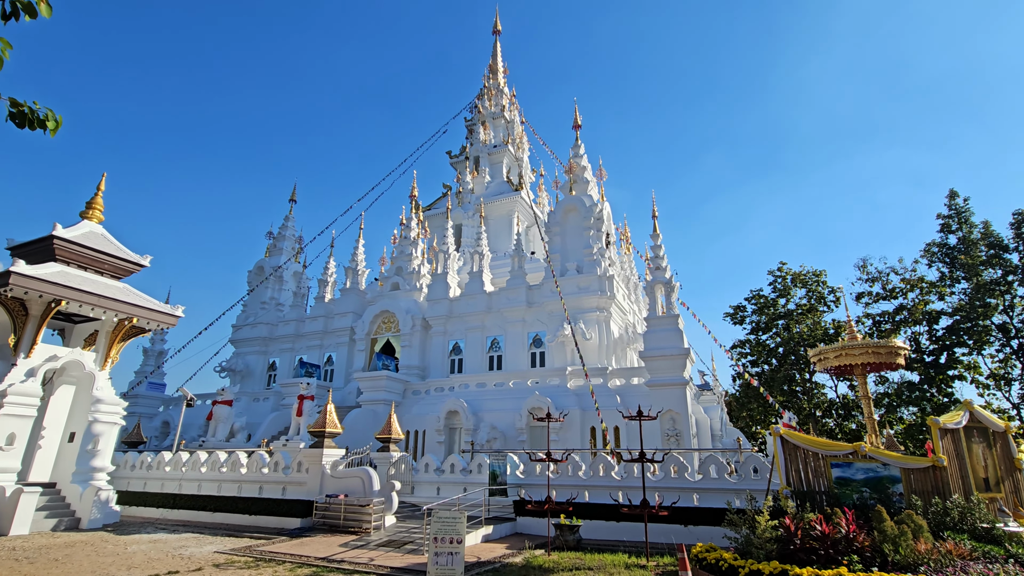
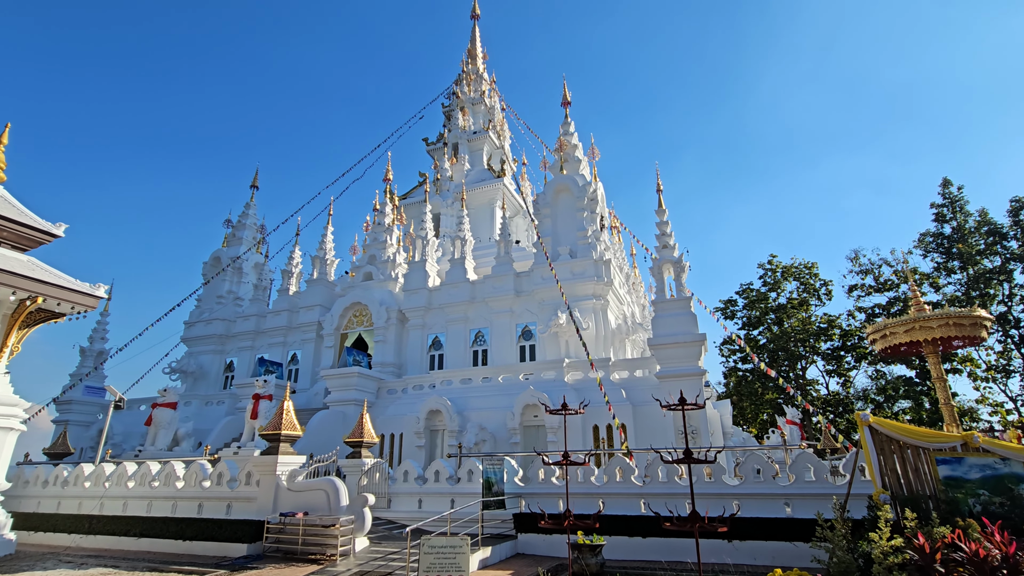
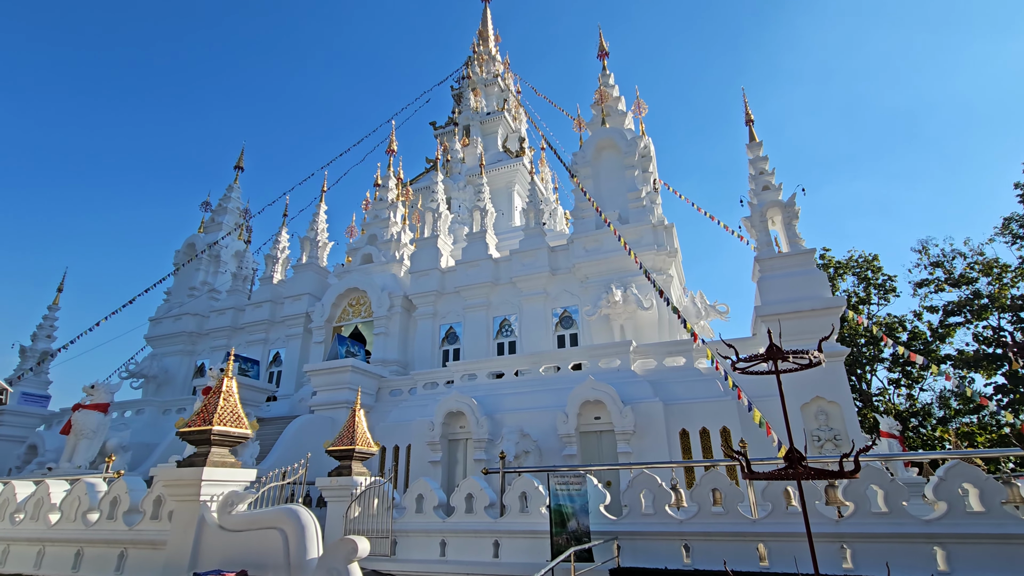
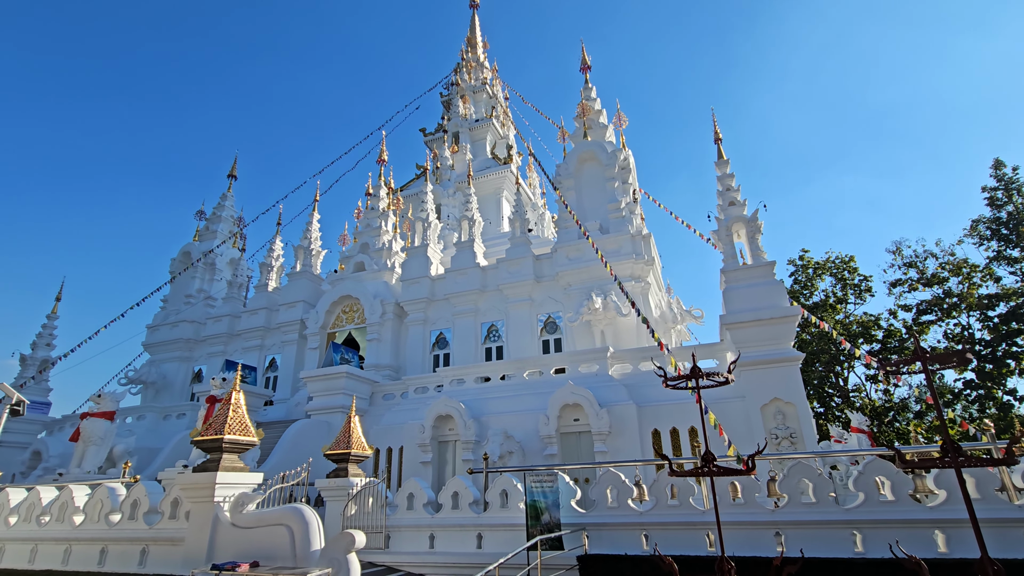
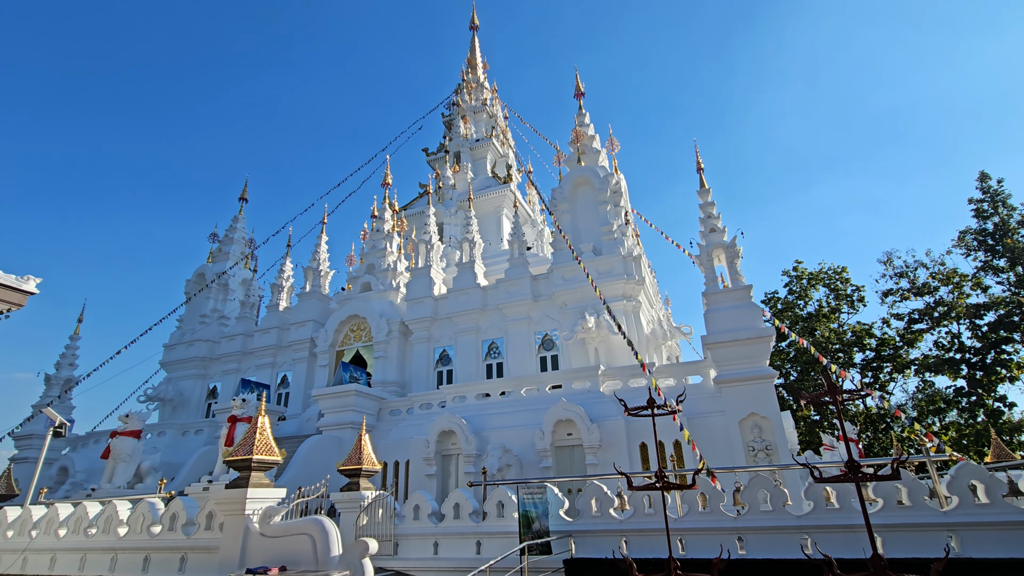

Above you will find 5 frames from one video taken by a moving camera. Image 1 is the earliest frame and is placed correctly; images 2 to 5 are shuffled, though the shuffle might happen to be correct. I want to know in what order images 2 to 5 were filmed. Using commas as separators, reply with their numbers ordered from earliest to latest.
2, 5, 4, 3
